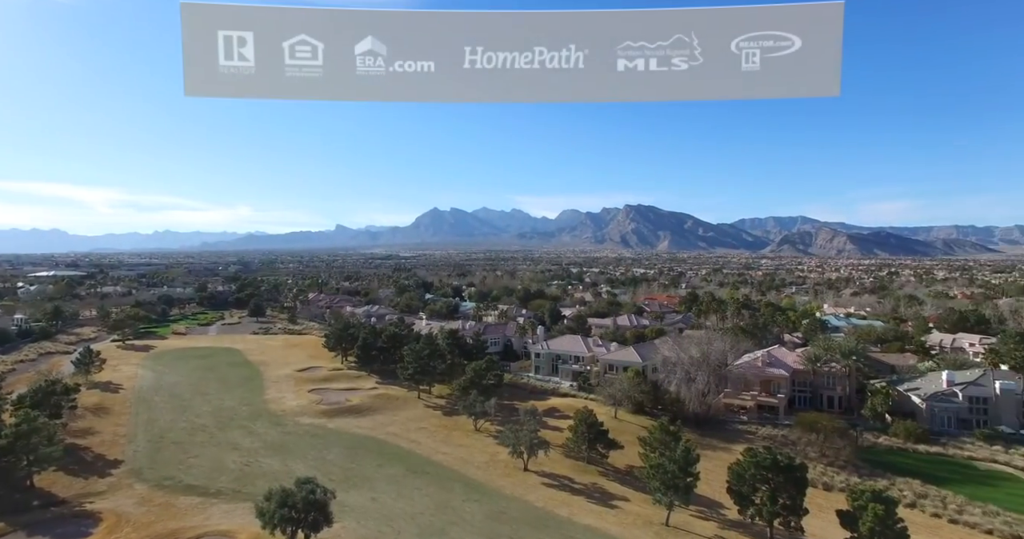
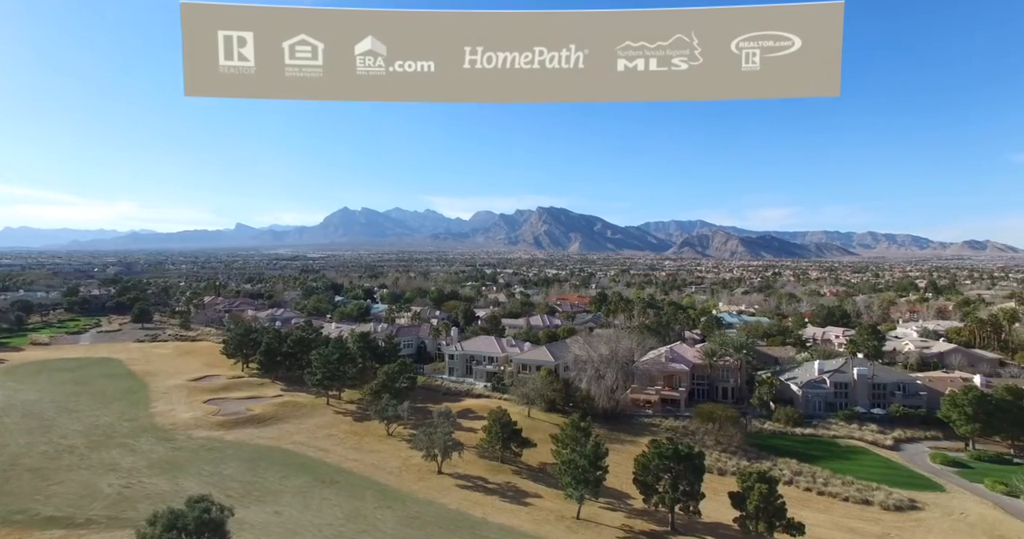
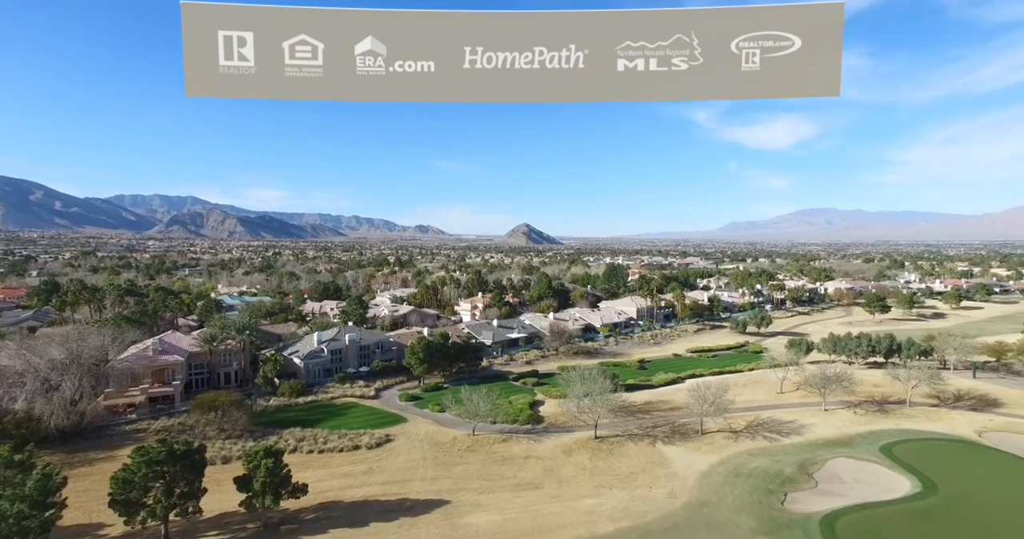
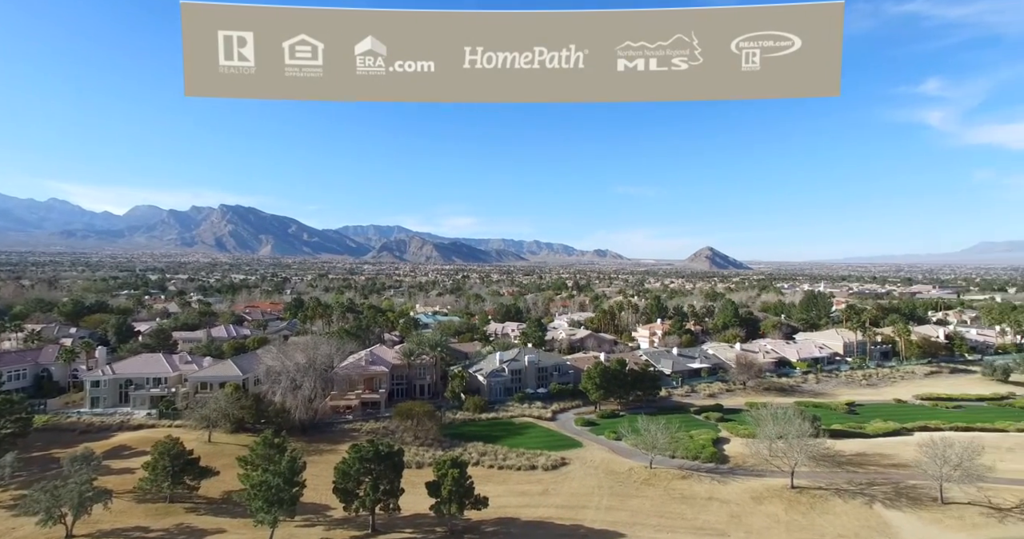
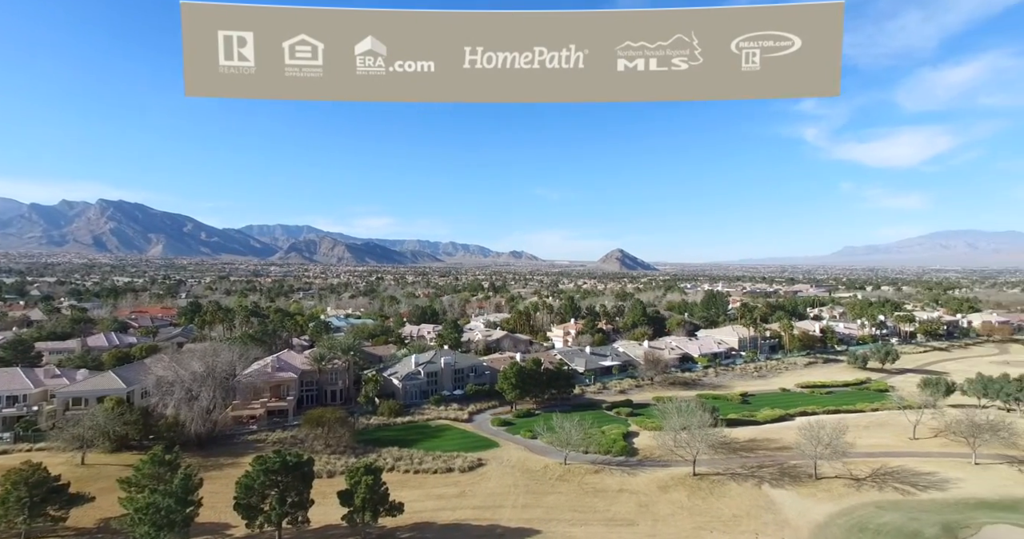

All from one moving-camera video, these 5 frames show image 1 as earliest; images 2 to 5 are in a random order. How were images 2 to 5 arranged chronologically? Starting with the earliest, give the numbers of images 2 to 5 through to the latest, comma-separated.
2, 4, 5, 3
